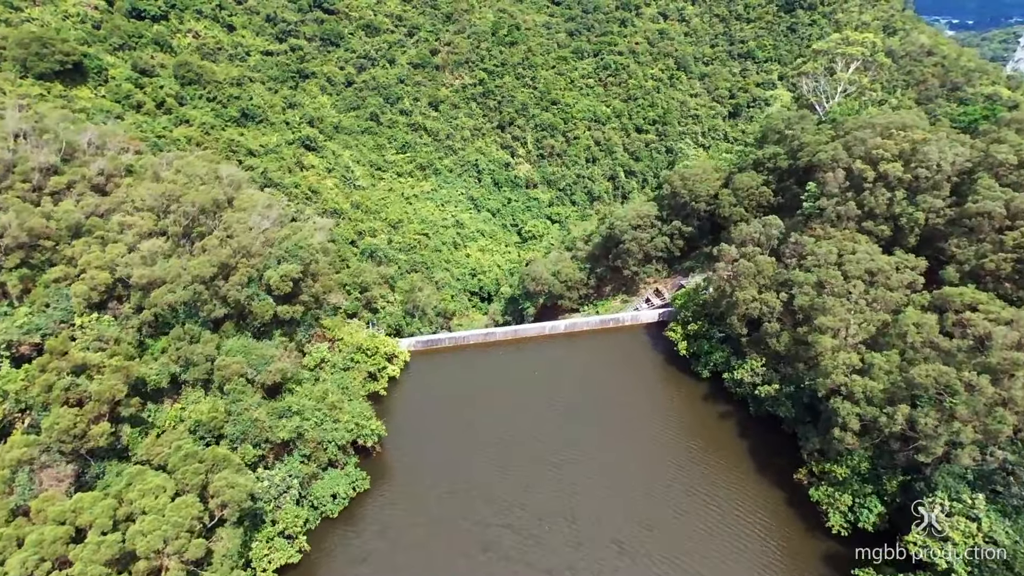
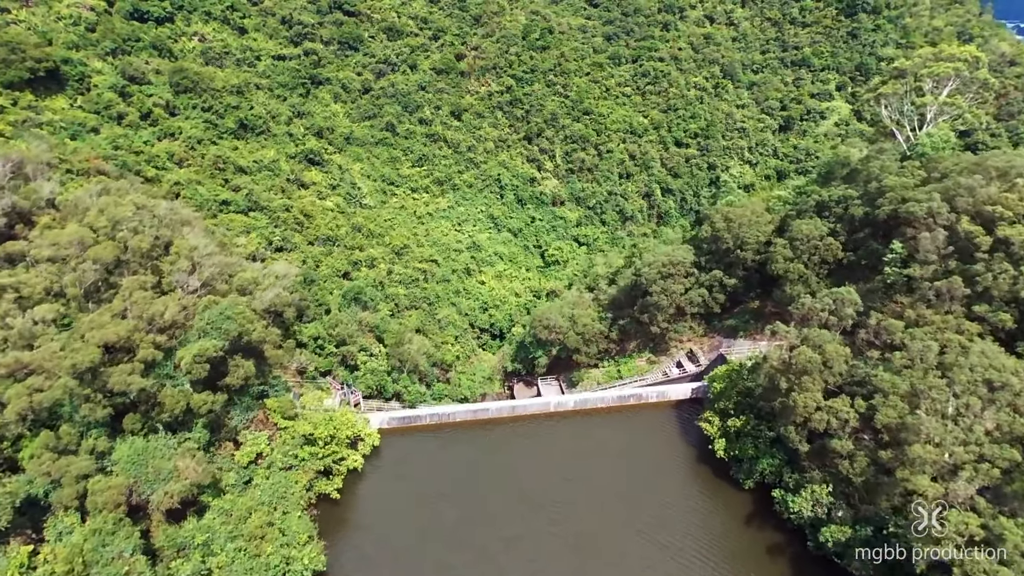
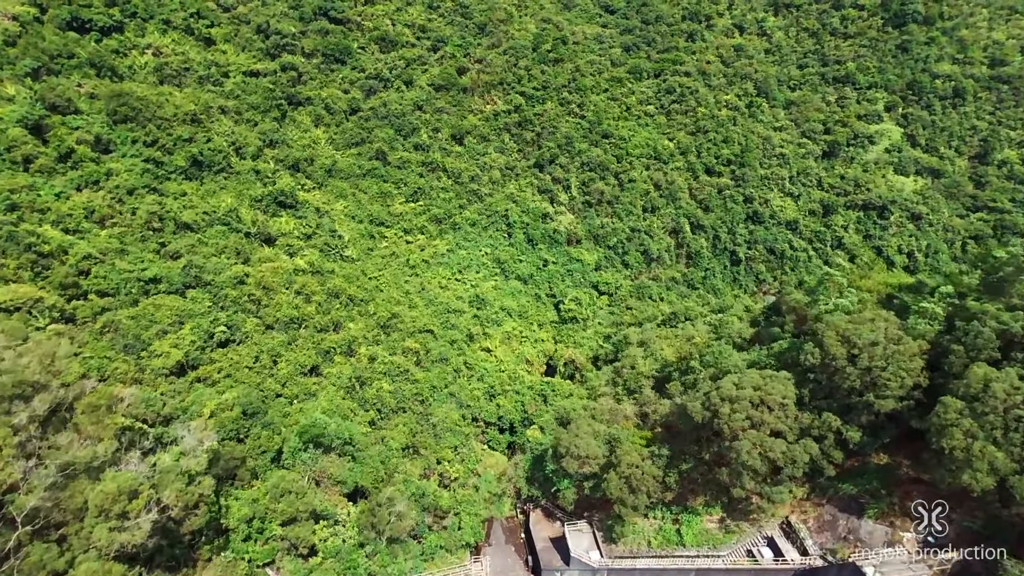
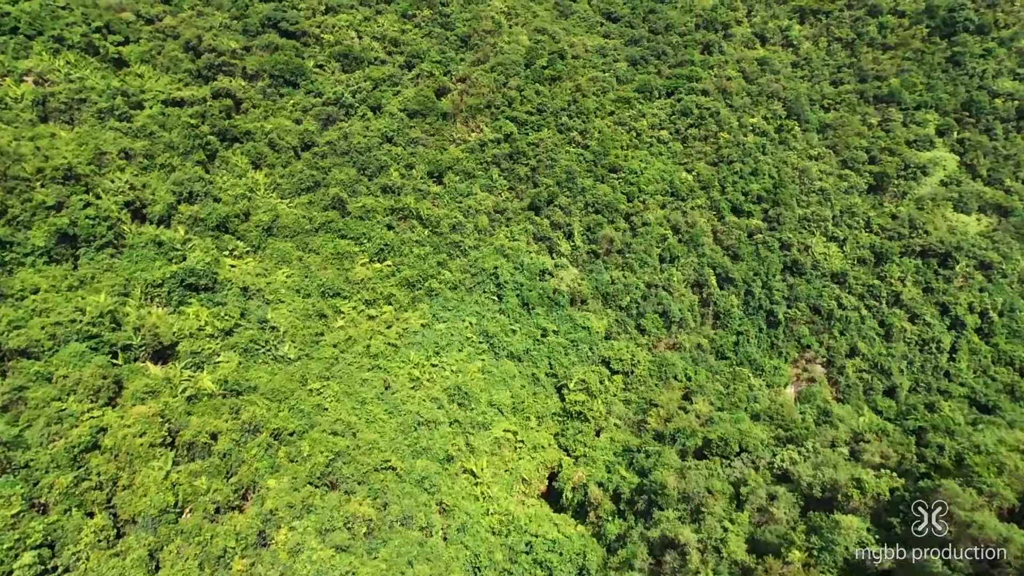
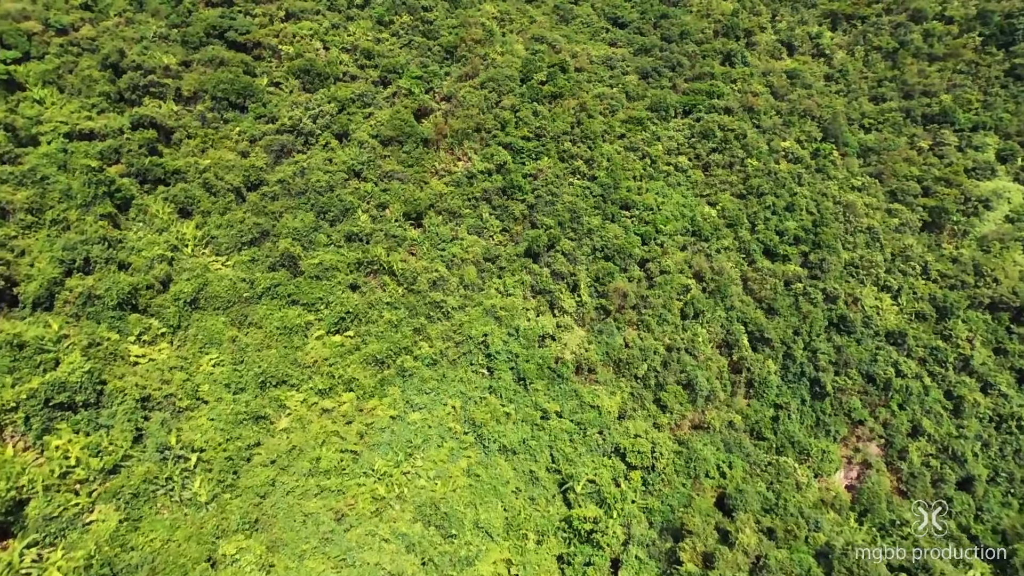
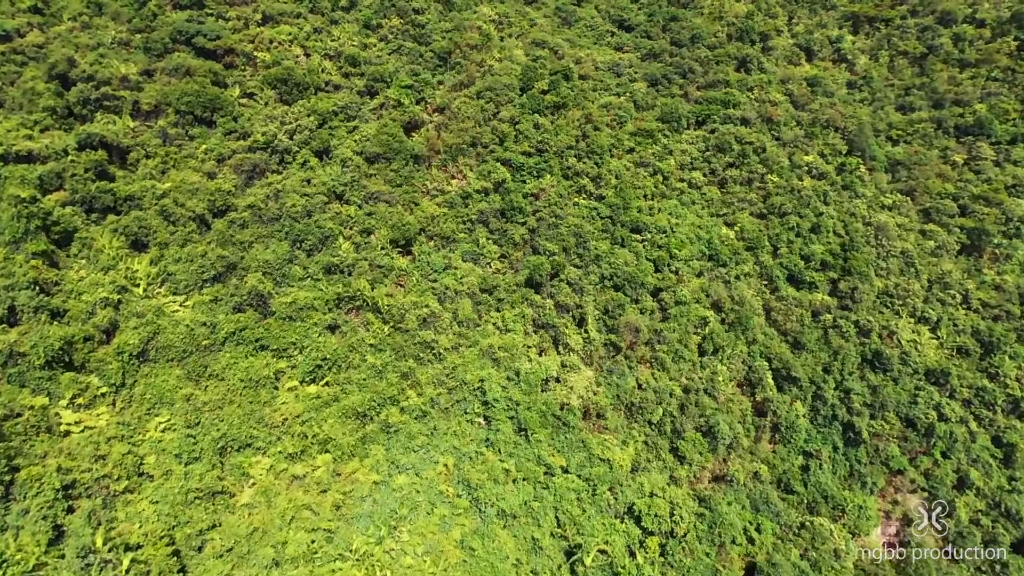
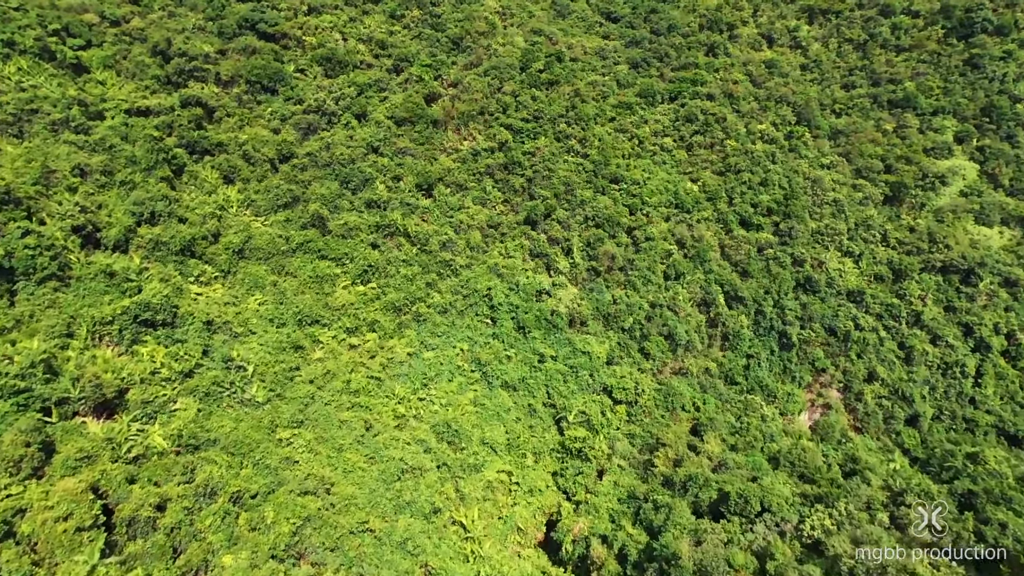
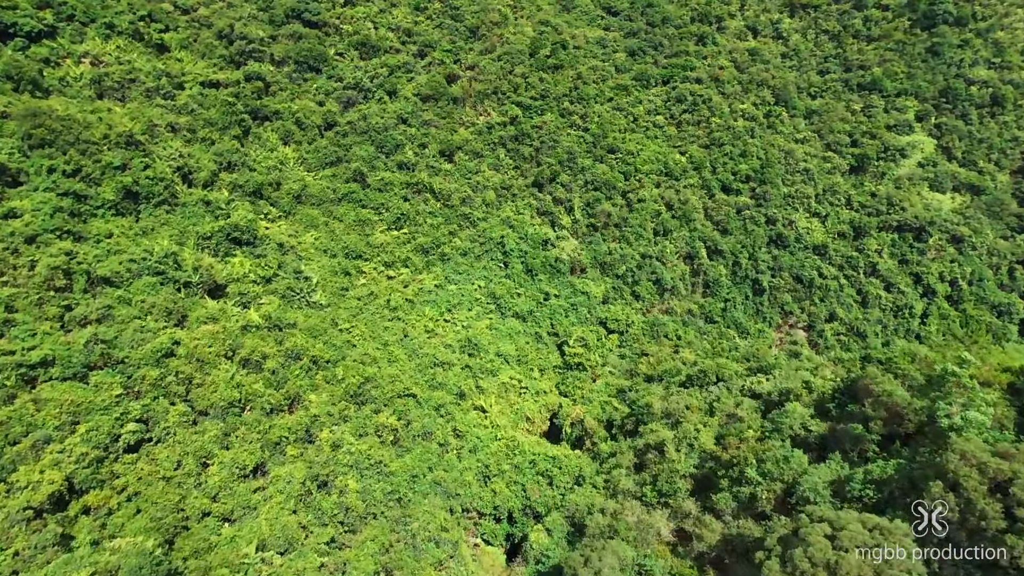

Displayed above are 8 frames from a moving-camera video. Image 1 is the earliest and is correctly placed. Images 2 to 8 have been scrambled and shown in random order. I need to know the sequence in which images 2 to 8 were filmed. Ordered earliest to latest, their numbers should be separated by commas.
2, 3, 8, 4, 7, 5, 6
